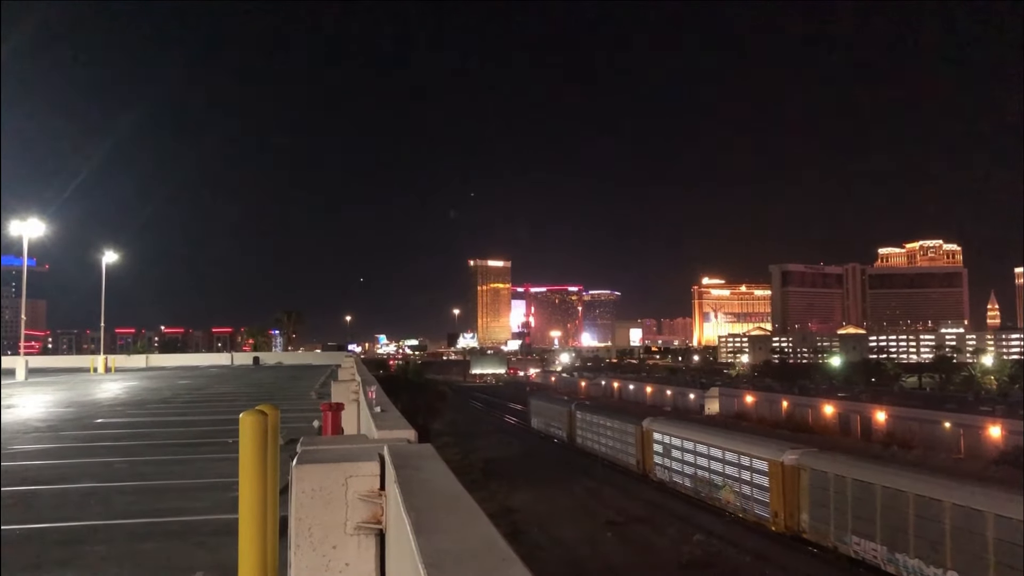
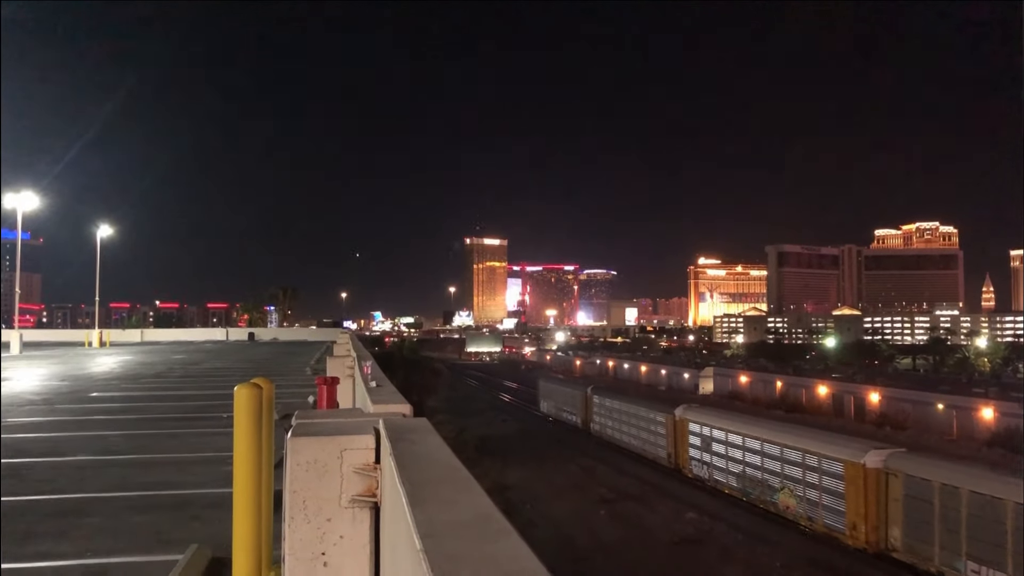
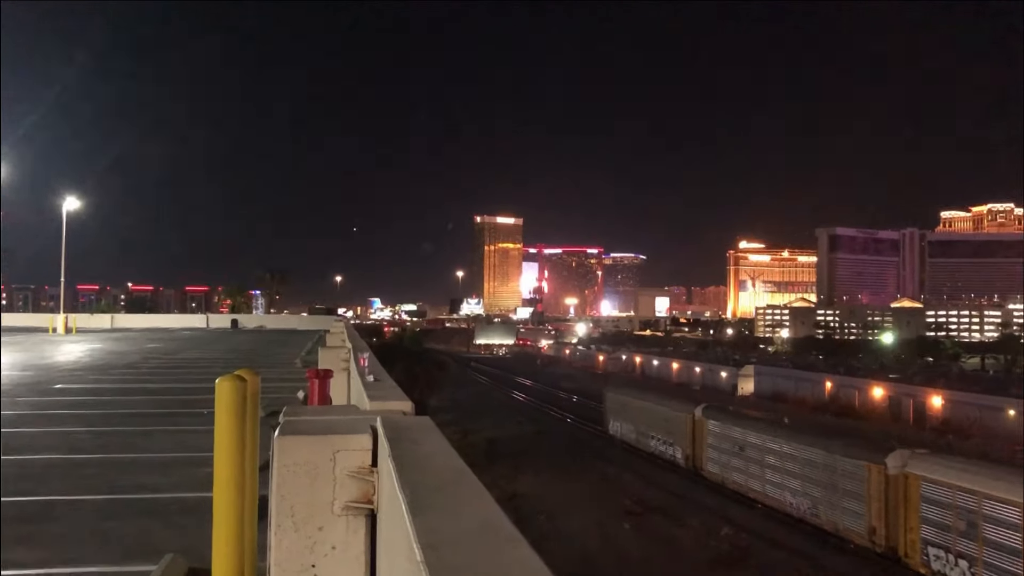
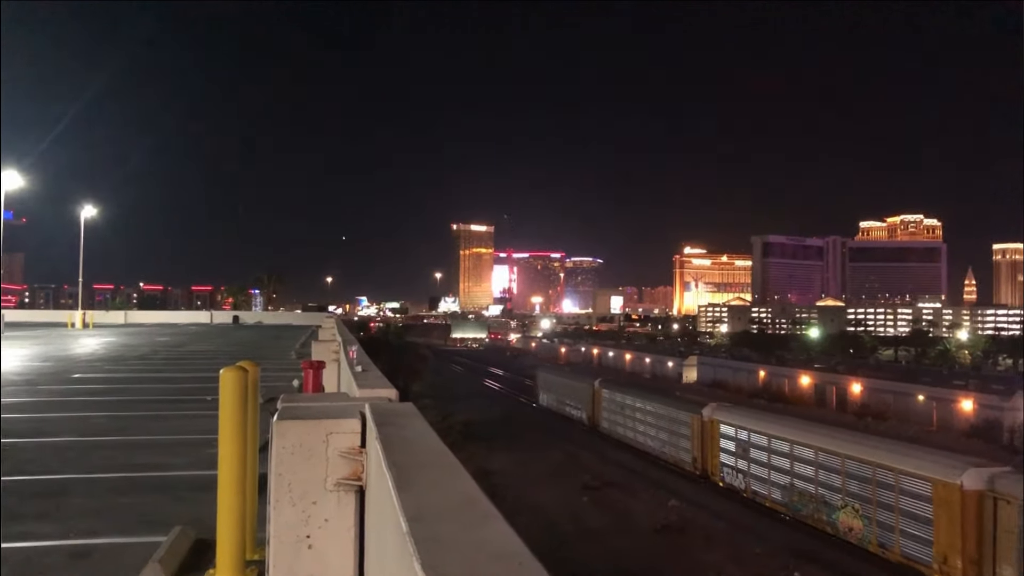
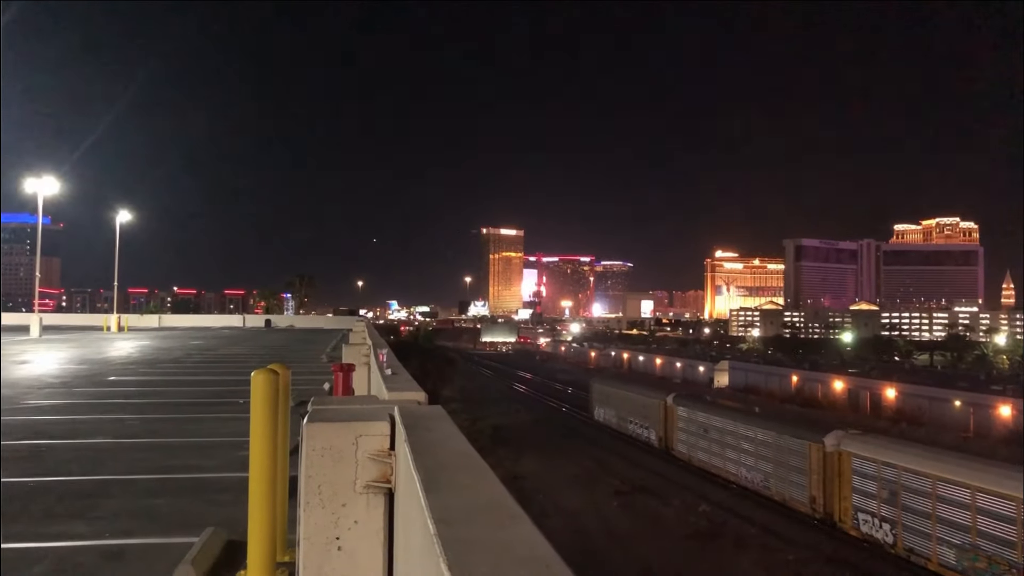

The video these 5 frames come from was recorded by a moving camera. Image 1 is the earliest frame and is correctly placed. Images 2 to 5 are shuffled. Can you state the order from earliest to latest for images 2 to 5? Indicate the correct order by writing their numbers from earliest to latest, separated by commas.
2, 4, 5, 3
